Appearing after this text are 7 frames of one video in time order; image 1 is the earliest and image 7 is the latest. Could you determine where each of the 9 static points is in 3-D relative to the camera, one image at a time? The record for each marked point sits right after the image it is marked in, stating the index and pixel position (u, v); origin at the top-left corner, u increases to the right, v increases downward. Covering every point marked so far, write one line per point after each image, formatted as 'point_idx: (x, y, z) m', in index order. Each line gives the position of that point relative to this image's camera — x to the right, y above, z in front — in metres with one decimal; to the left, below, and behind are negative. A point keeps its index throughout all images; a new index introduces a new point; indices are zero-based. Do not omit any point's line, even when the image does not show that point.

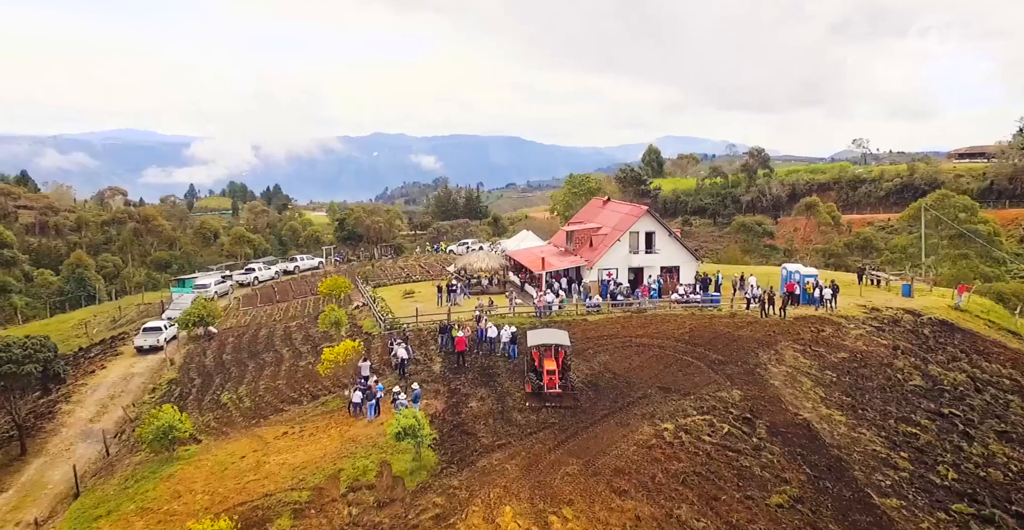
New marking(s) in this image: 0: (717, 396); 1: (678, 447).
0: (+6.3, -4.1, +17.9) m
1: (+4.0, -4.4, +14.0) m
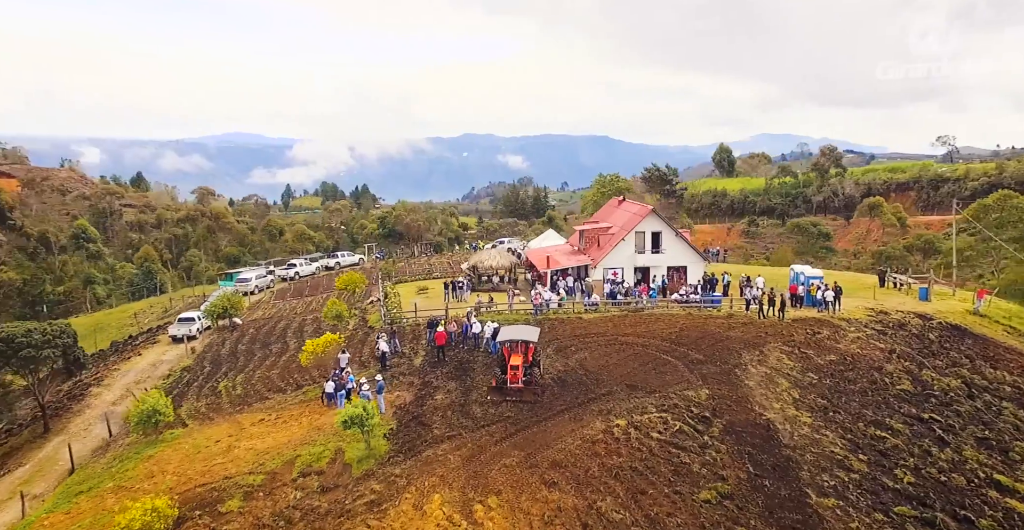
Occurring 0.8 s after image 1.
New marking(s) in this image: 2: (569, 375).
0: (+5.1, -4.0, +17.7) m
1: (+2.7, -4.3, +13.9) m
2: (+1.9, -3.8, +19.9) m
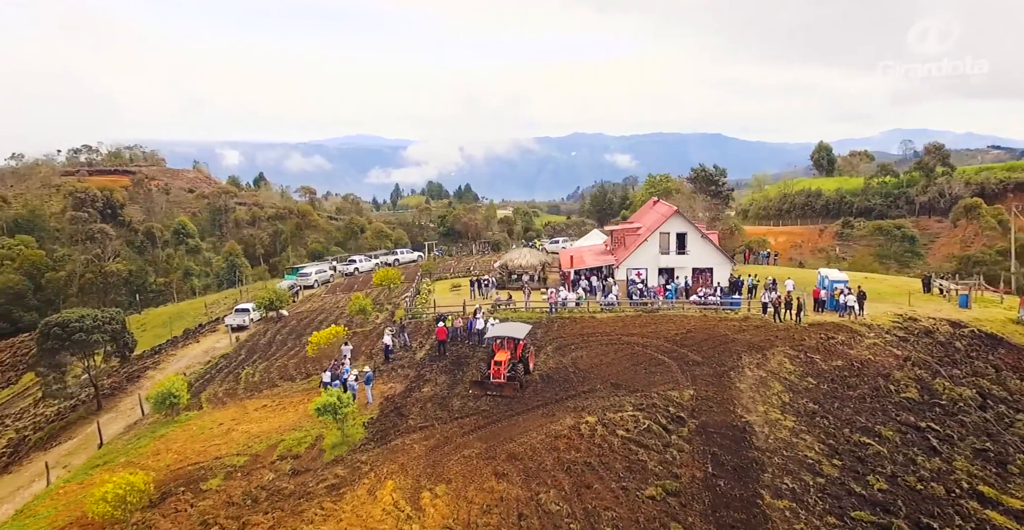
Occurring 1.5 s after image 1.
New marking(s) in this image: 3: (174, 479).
0: (+4.6, -3.9, +17.5) m
1: (+1.8, -4.2, +14.0) m
2: (+1.5, -3.7, +20.0) m
3: (-8.9, -5.7, +15.6) m
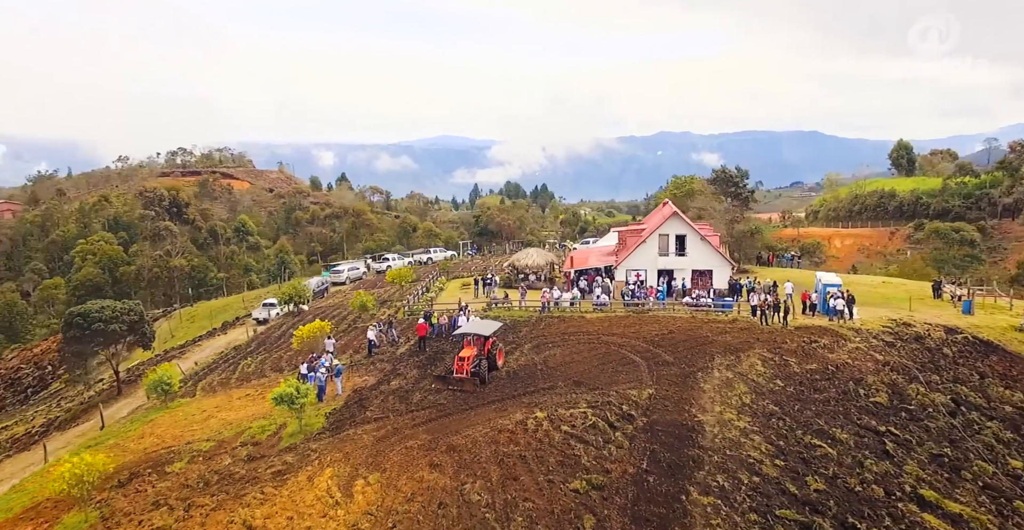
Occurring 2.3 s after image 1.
0: (+3.4, -3.9, +17.7) m
1: (+0.4, -4.1, +14.3) m
2: (+0.4, -3.7, +20.3) m
3: (-10.2, -5.5, +16.3) m
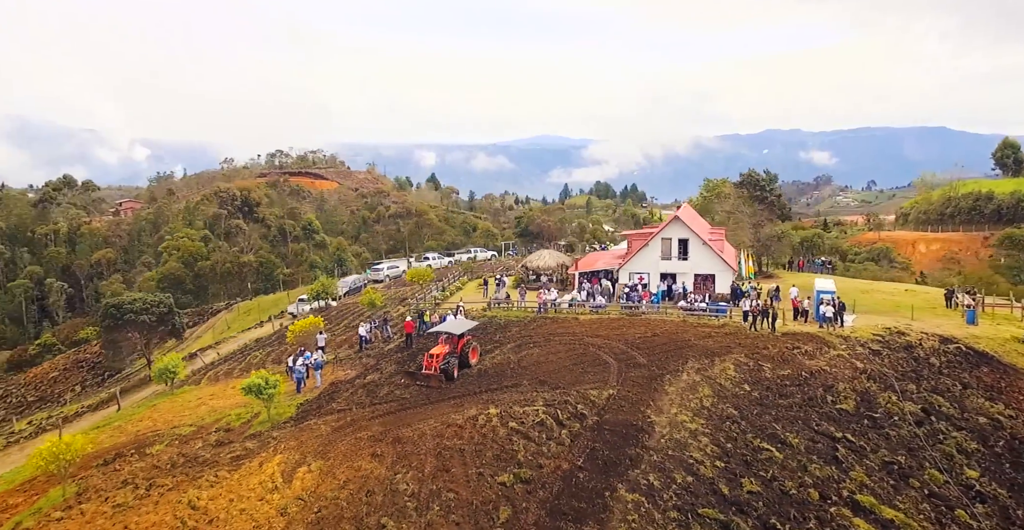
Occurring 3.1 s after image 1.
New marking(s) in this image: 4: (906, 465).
0: (+2.2, -4.0, +18.1) m
1: (-0.9, -4.2, +14.8) m
2: (-0.6, -3.7, +20.8) m
3: (-11.5, -5.4, +17.4) m
4: (+10.5, -5.4, +15.5) m
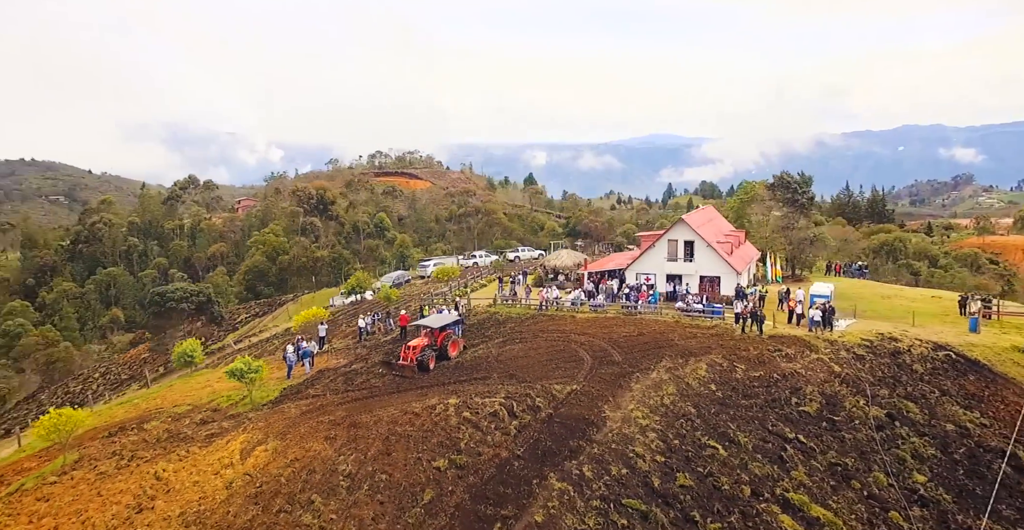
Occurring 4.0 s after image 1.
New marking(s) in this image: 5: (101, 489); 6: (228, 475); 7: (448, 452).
0: (+1.1, -4.0, +18.8) m
1: (-2.2, -4.1, +15.8) m
2: (-1.5, -3.6, +21.7) m
3: (-12.6, -5.1, +19.0) m
4: (+9.3, -5.5, +15.8) m
5: (-9.1, -4.9, +12.9) m
6: (-6.2, -4.5, +12.6) m
7: (-1.5, -4.4, +13.8) m
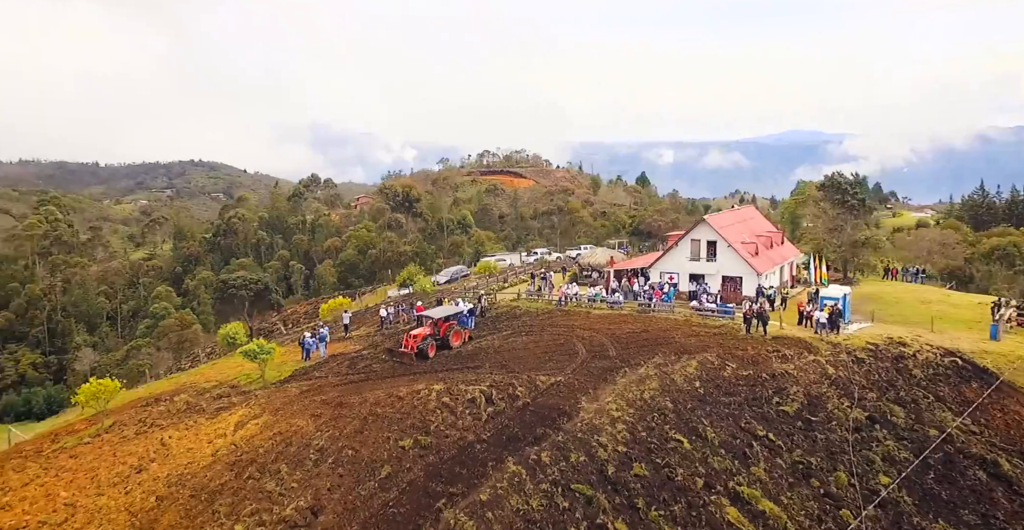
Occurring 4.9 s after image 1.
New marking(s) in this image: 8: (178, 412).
0: (+0.7, -3.9, +19.9) m
1: (-2.9, -4.0, +17.1) m
2: (-1.7, -3.4, +23.0) m
3: (-13.0, -4.7, +21.2) m
4: (+8.5, -5.6, +16.2) m
5: (-10.1, -4.7, +14.8) m
6: (-7.1, -4.4, +14.3) m
7: (-2.3, -4.3, +15.1) m
8: (-10.5, -4.6, +18.2) m
